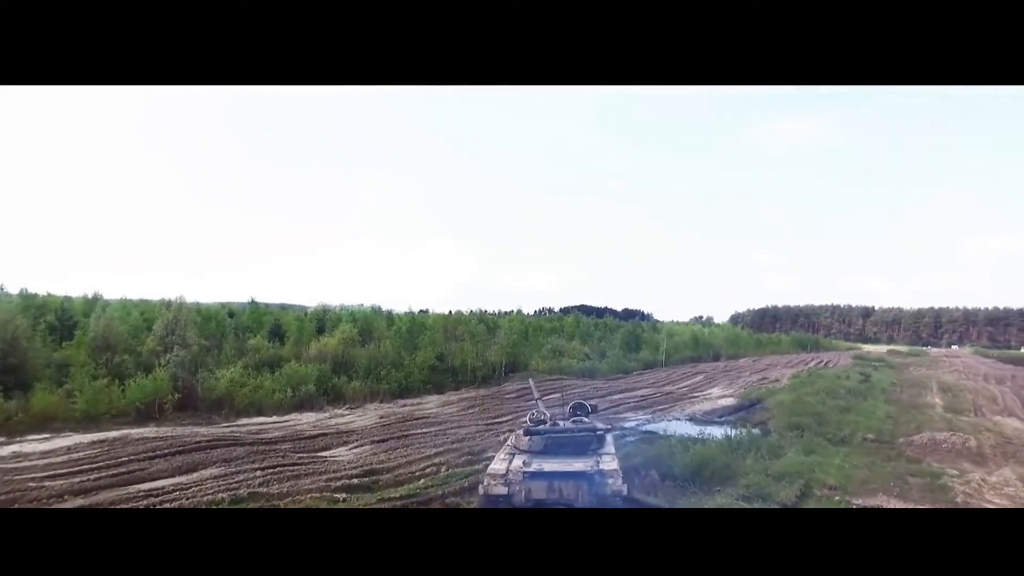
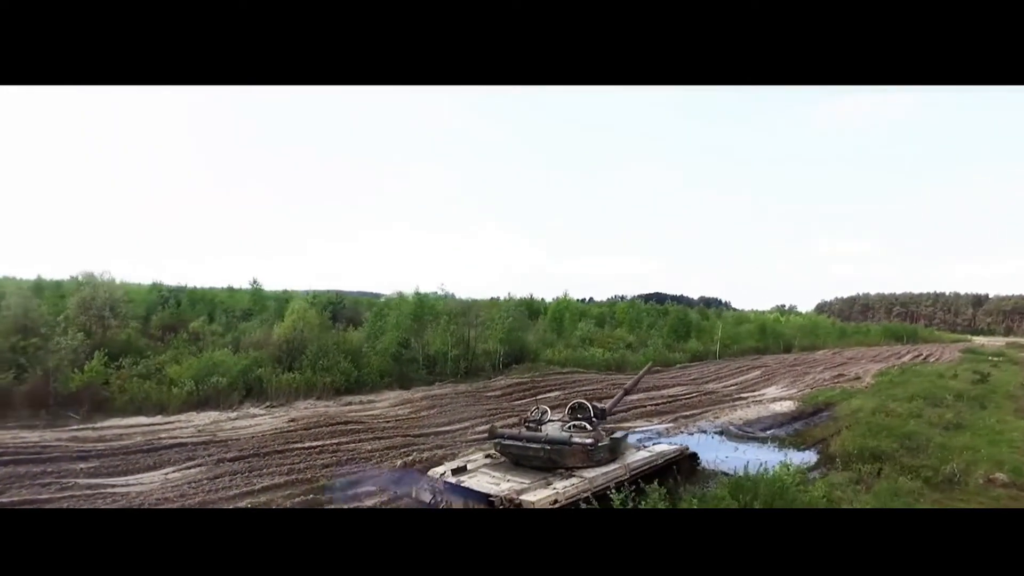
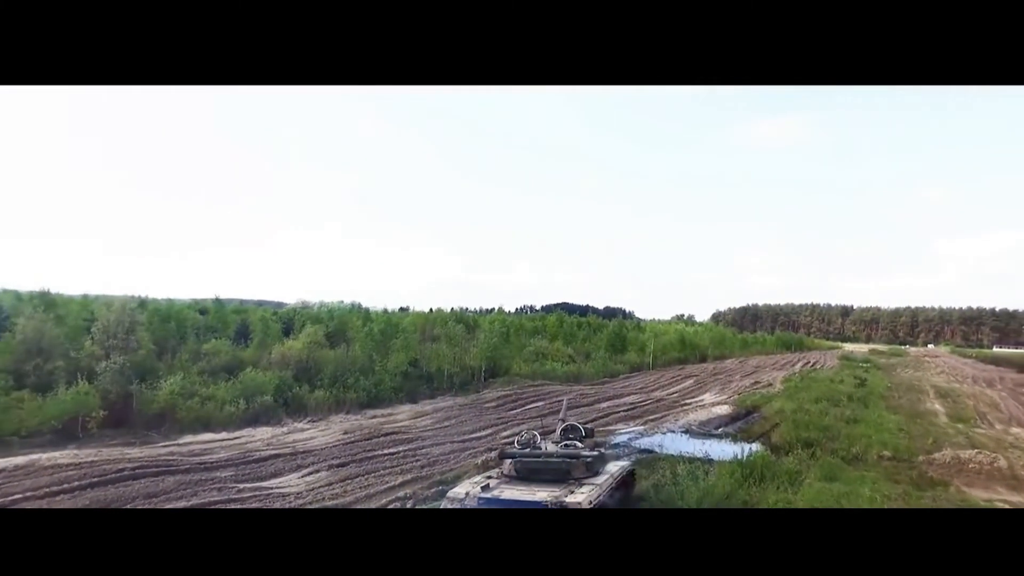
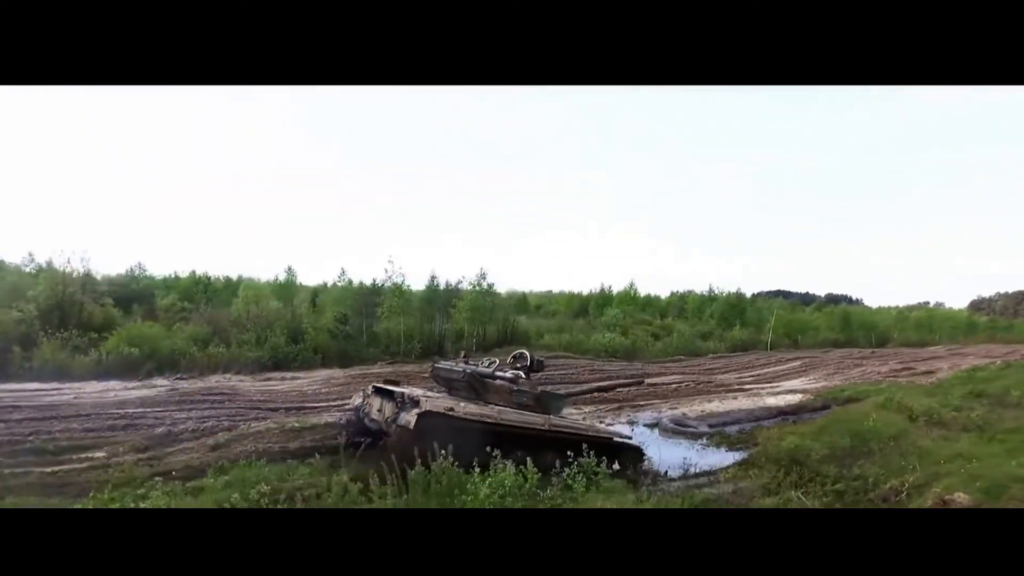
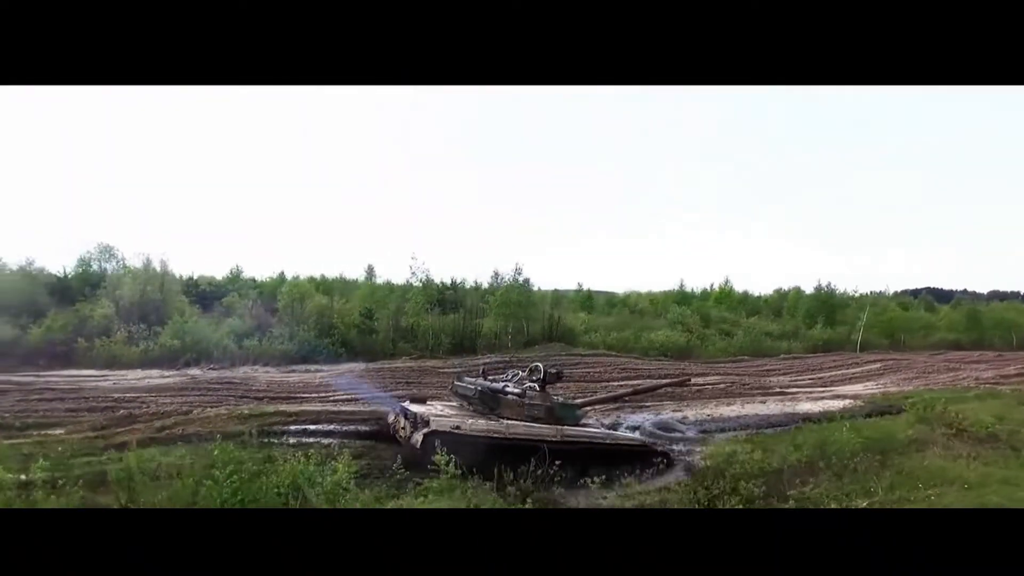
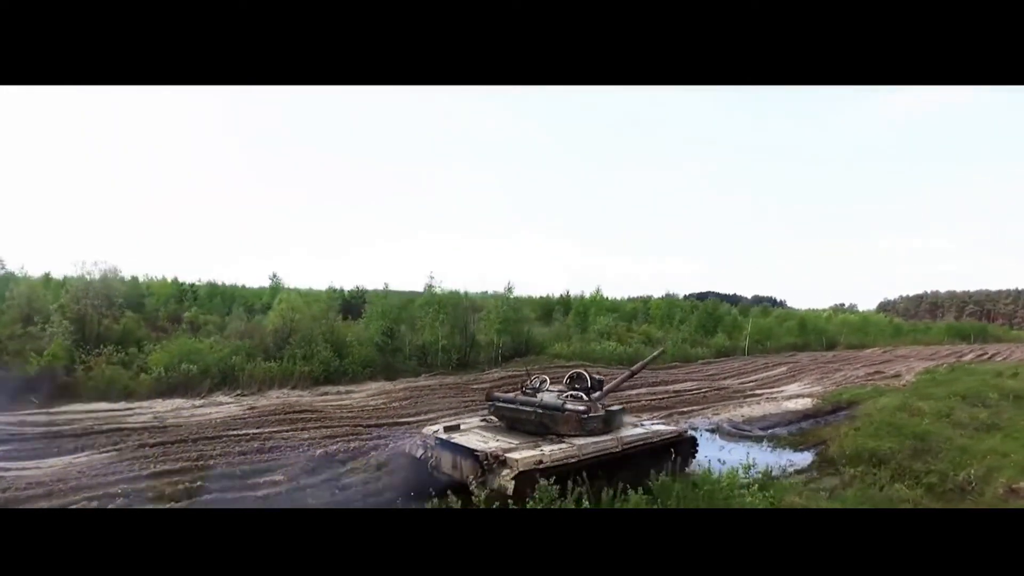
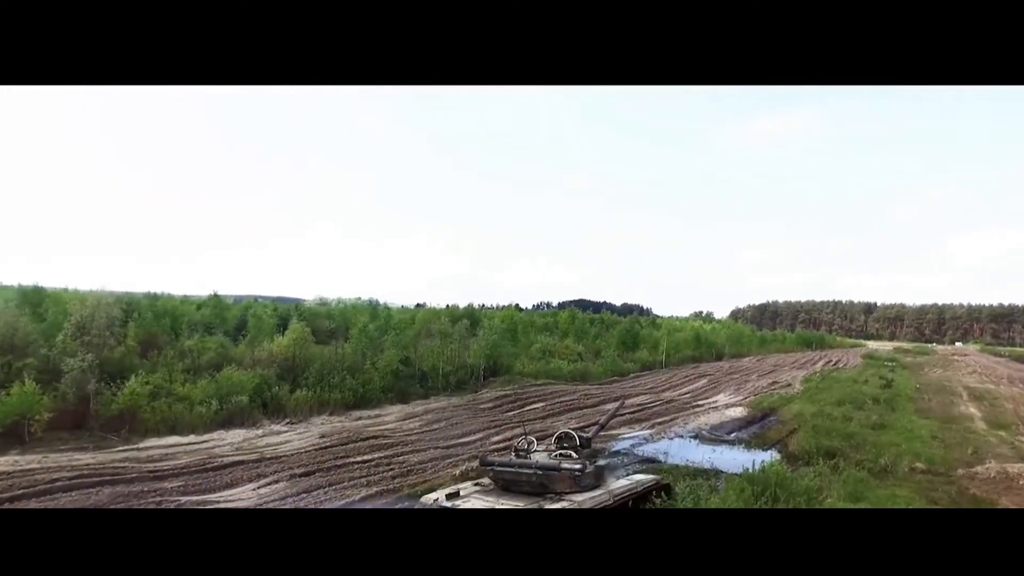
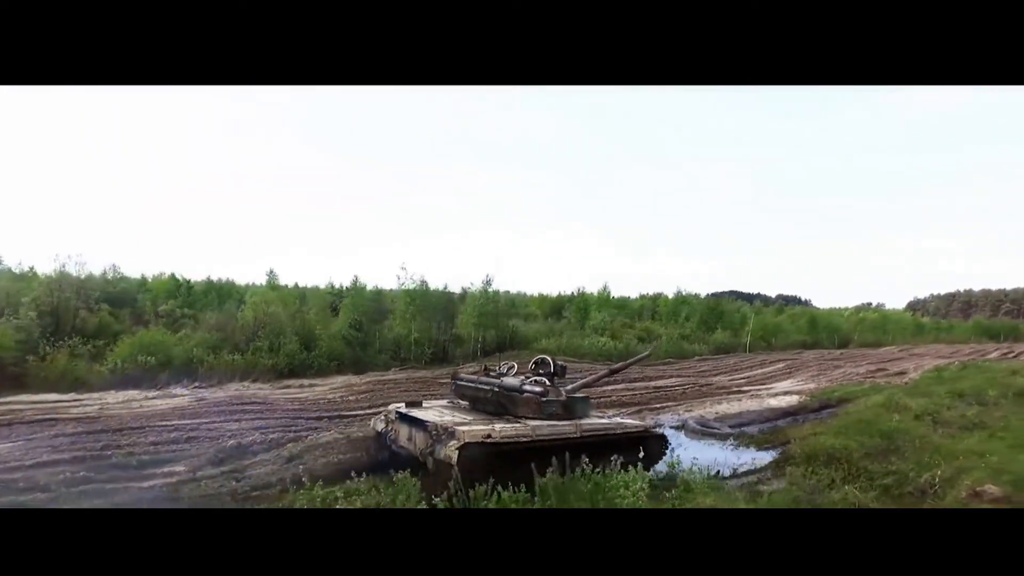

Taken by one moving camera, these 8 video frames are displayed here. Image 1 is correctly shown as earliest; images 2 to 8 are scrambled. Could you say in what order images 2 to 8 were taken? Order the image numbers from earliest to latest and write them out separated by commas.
3, 7, 2, 6, 8, 4, 5
